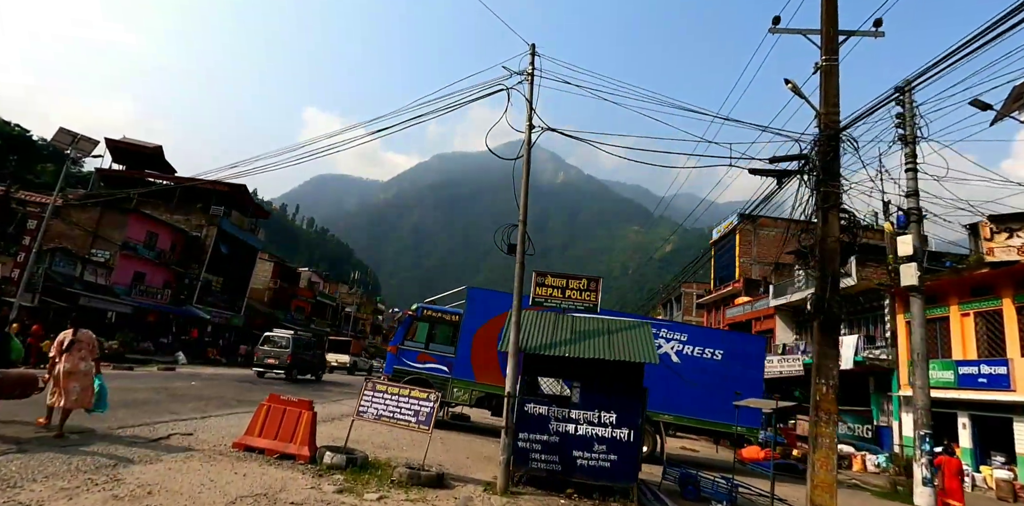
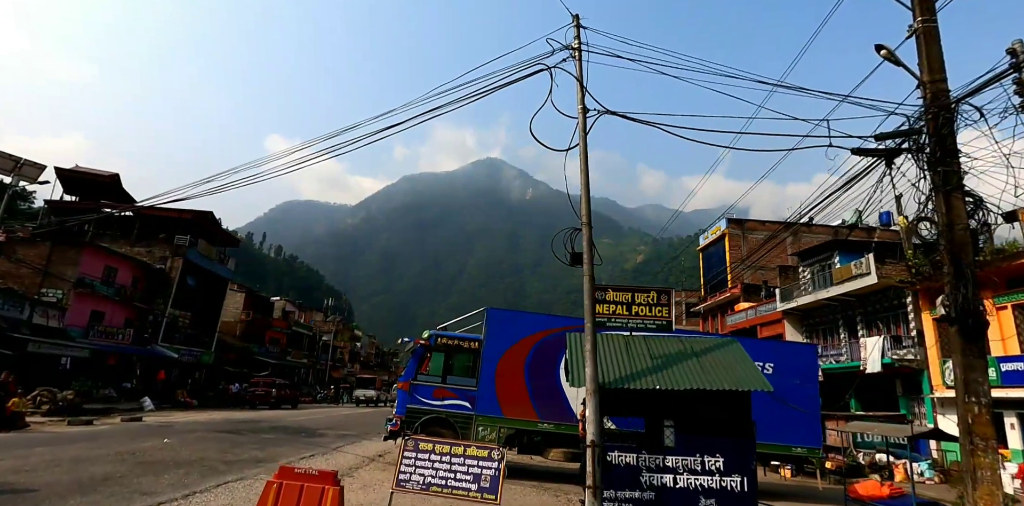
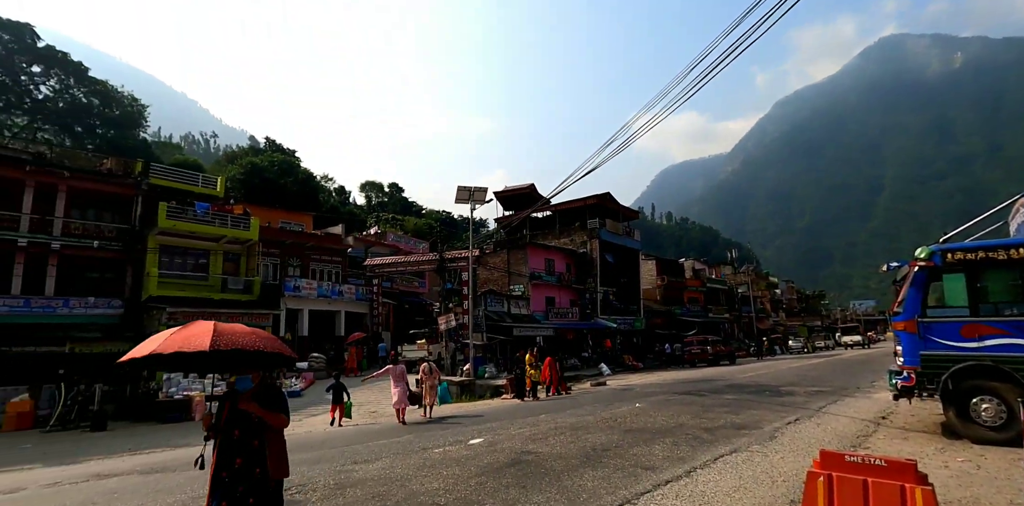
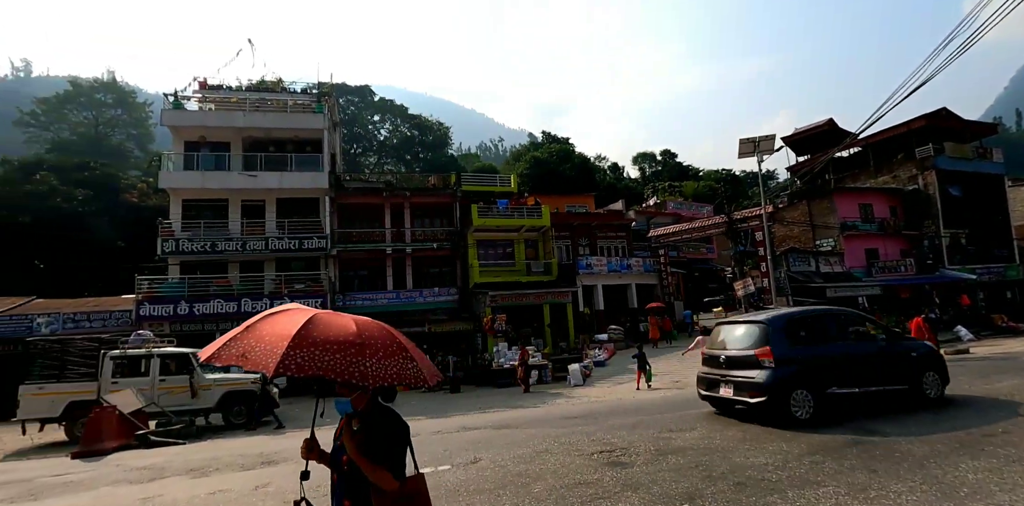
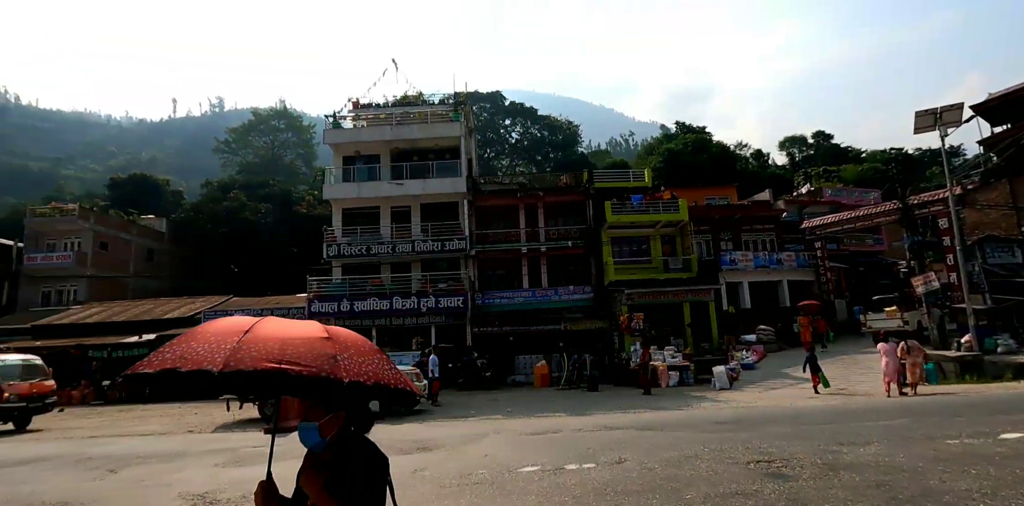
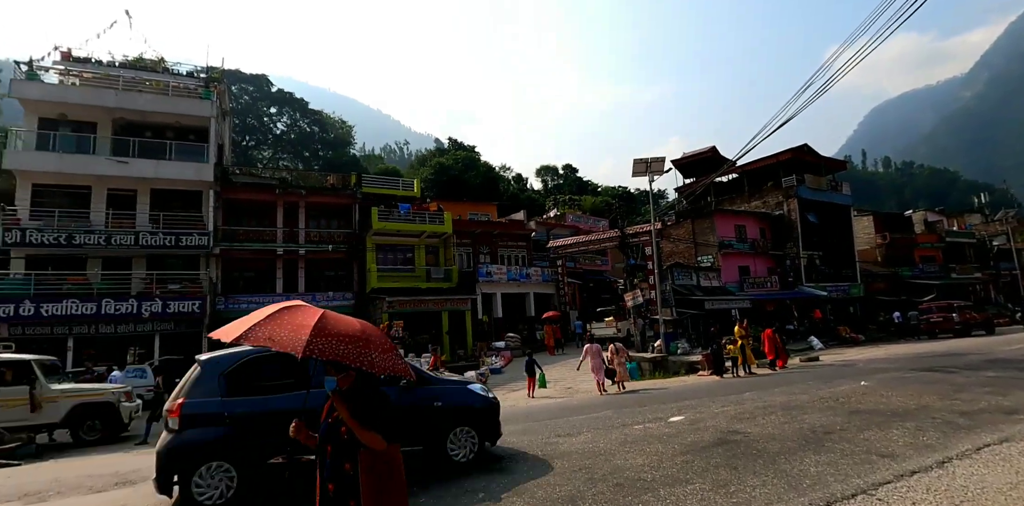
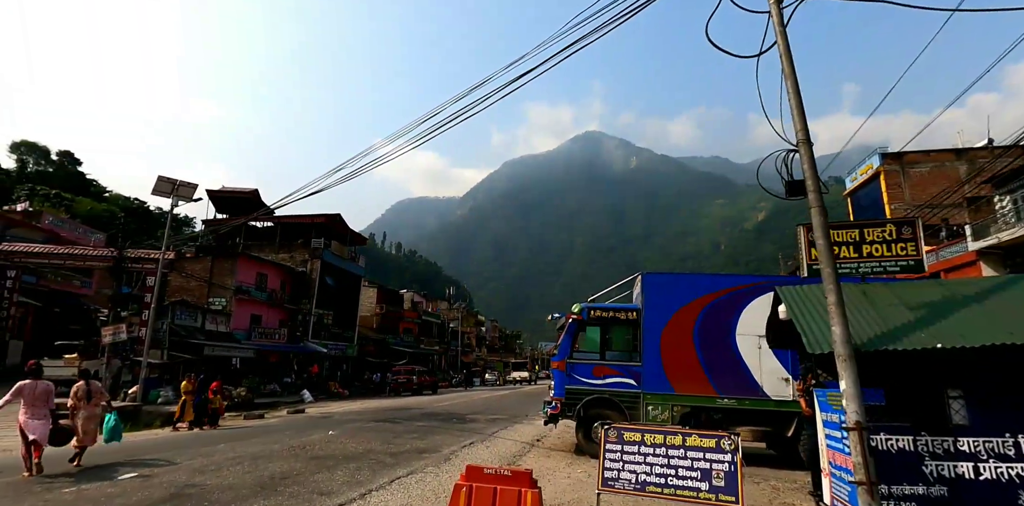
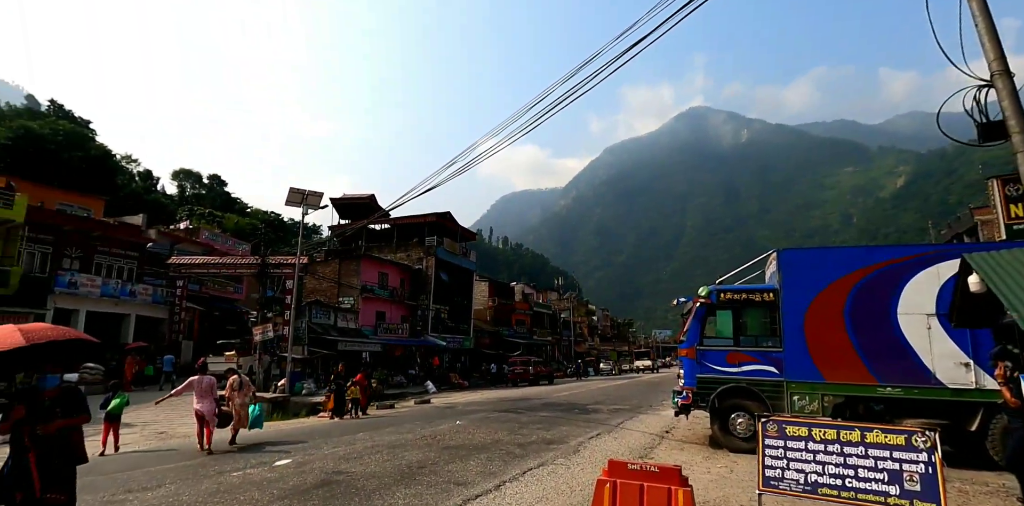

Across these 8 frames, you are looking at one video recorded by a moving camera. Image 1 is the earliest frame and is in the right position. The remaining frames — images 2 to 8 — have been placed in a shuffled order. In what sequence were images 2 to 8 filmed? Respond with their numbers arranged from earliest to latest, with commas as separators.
2, 7, 8, 3, 6, 4, 5
